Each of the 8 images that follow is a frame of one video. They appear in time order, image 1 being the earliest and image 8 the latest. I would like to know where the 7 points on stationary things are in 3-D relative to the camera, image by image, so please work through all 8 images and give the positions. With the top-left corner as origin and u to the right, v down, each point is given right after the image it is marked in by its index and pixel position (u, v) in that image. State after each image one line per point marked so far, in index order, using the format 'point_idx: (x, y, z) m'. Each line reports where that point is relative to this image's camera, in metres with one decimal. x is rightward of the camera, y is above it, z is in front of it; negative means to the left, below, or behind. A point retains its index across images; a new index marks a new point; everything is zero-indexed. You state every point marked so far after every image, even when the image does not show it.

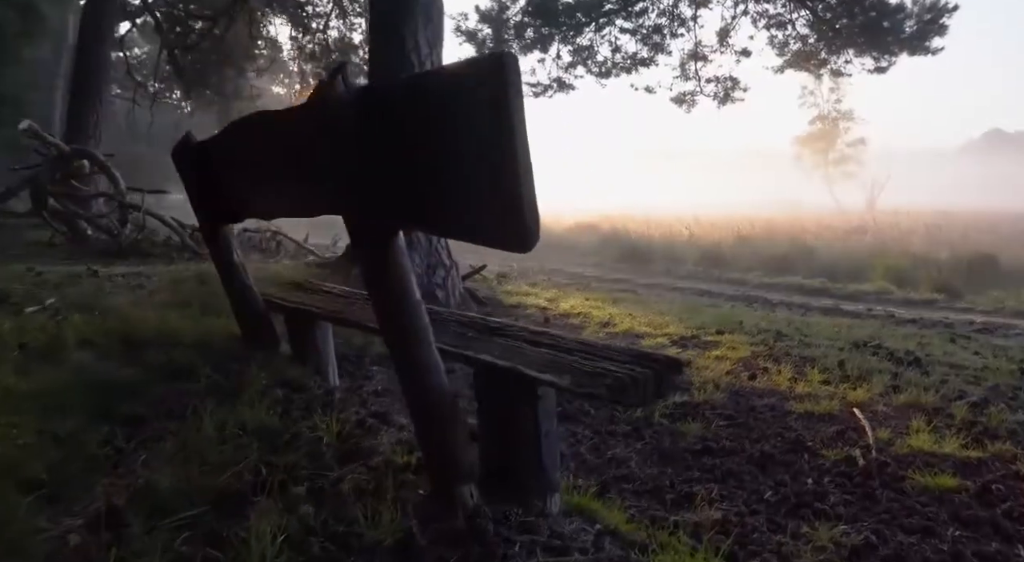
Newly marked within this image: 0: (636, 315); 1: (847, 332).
0: (+1.3, -0.4, +7.5) m
1: (+3.2, -0.5, +6.9) m
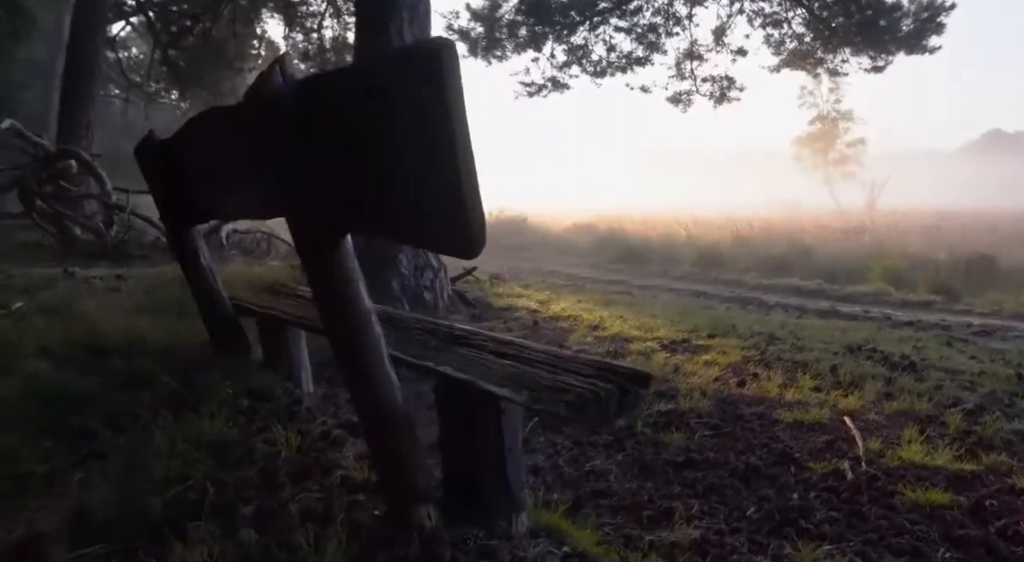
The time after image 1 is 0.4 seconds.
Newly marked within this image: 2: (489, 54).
0: (+1.2, -0.4, +7.3) m
1: (+3.1, -0.5, +6.8) m
2: (-0.2, +3.7, +11.8) m
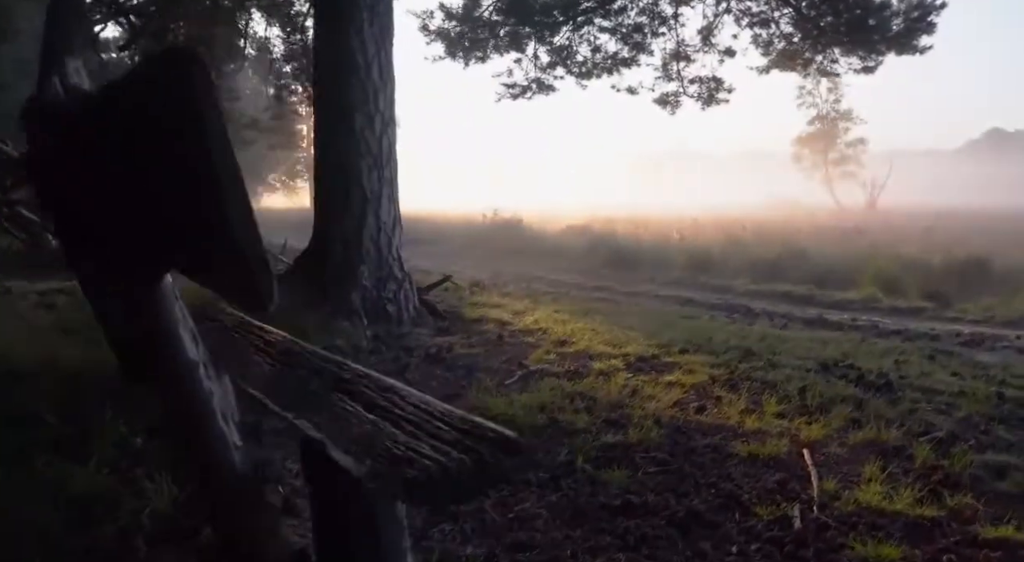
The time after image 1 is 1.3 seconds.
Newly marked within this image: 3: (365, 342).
0: (+0.8, -0.5, +7.0) m
1: (+2.8, -0.6, +6.5) m
2: (-0.5, +3.6, +11.5) m
3: (-1.2, -0.5, +5.8) m
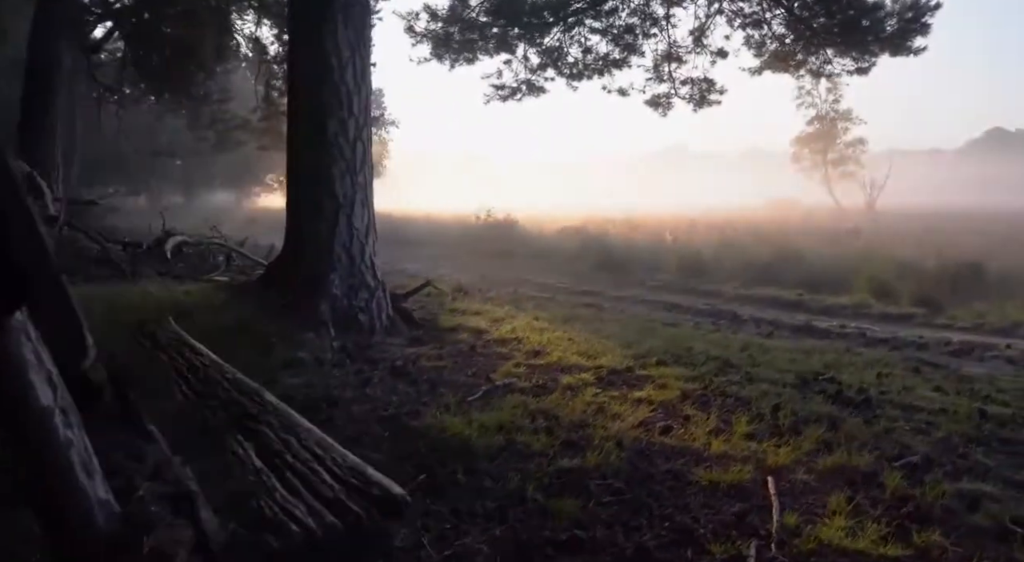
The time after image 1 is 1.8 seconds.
0: (+0.6, -0.6, +6.9) m
1: (+2.6, -0.7, +6.3) m
2: (-0.7, +3.5, +11.3) m
3: (-1.4, -0.6, +5.6) m
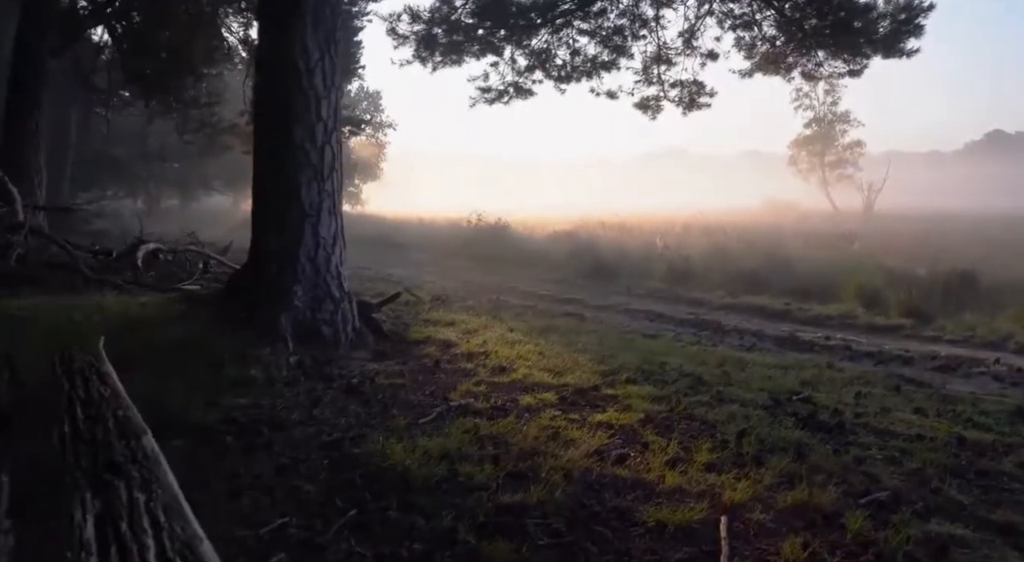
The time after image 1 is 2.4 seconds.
0: (+0.3, -0.7, +6.6) m
1: (+2.3, -0.8, +6.1) m
2: (-1.0, +3.4, +11.1) m
3: (-1.7, -0.7, +5.4) m
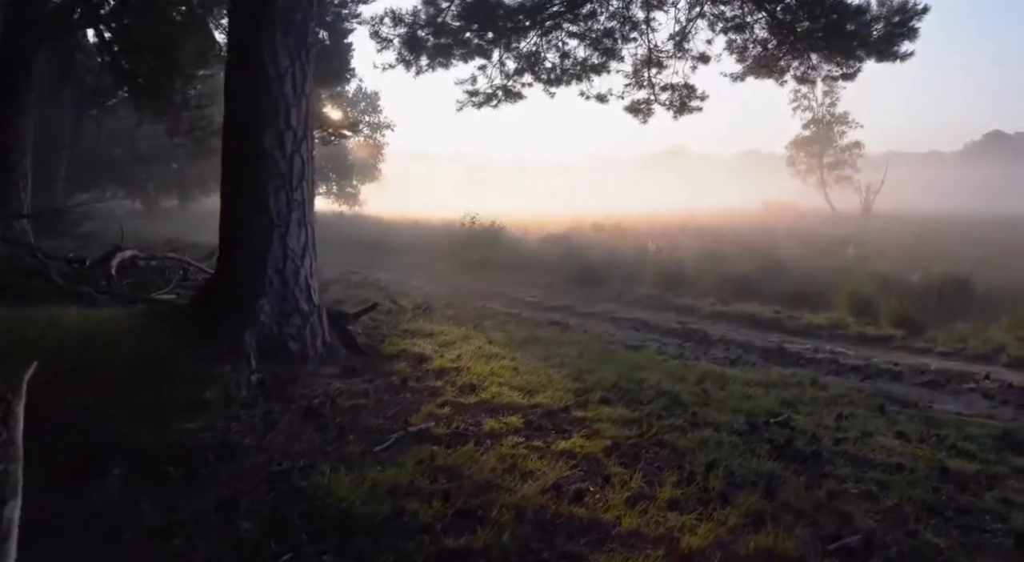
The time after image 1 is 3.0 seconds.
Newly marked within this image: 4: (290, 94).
0: (+0.1, -0.8, +6.4) m
1: (+2.1, -0.9, +5.8) m
2: (-1.2, +3.3, +10.8) m
3: (-1.9, -0.8, +5.2) m
4: (-2.0, +1.7, +6.6) m
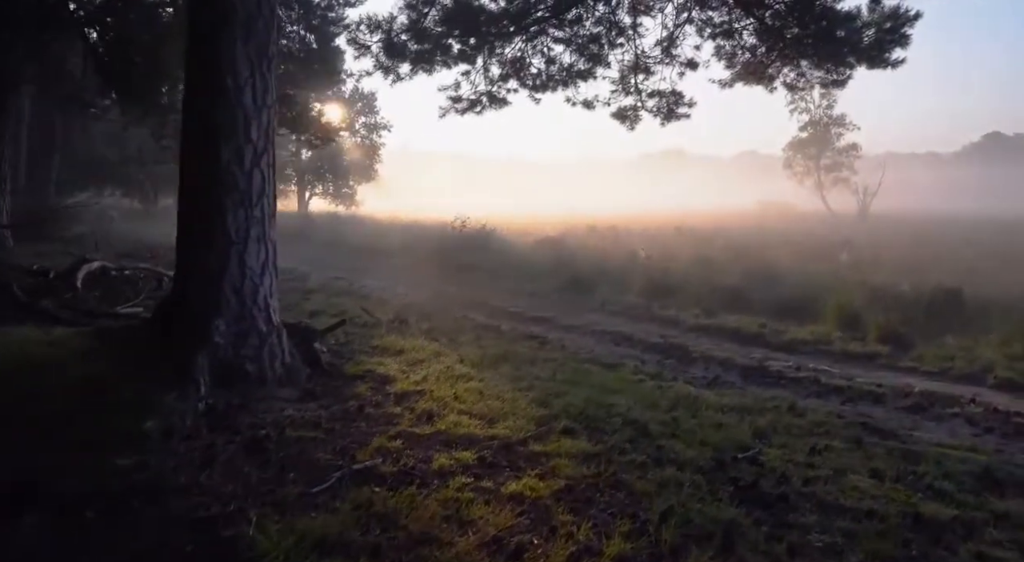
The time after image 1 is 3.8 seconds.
0: (-0.2, -1.0, +6.2) m
1: (+1.8, -1.1, +5.6) m
2: (-1.5, +3.1, +10.6) m
3: (-2.2, -1.0, +4.9) m
4: (-2.3, +1.6, +6.4) m
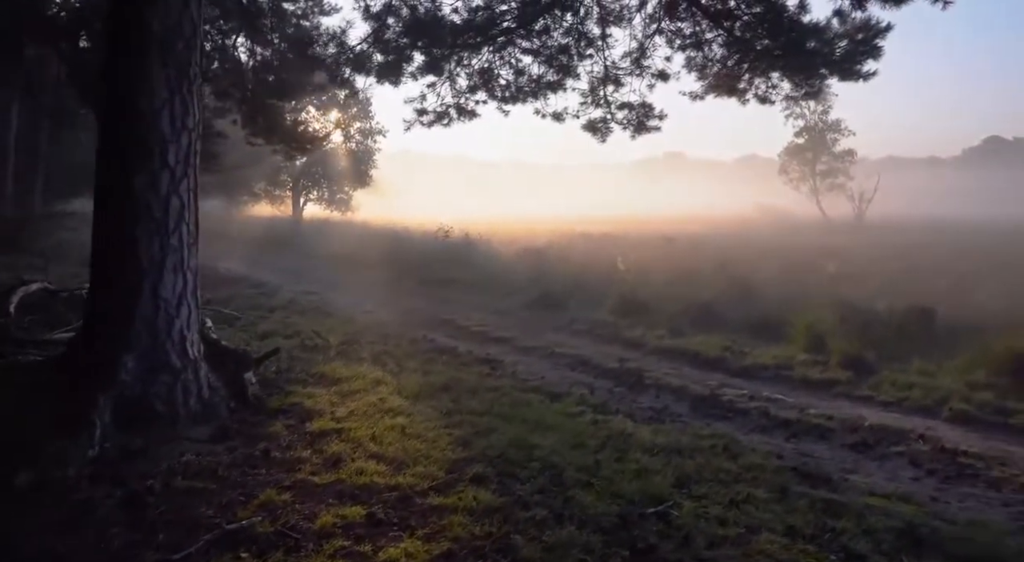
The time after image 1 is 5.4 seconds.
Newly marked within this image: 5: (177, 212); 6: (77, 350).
0: (-0.8, -1.2, +5.9) m
1: (+1.1, -1.3, +5.3) m
2: (-2.1, +2.8, +10.3) m
3: (-2.8, -1.2, +4.6) m
4: (-3.0, +1.3, +6.1) m
5: (-2.9, +0.6, +6.2) m
6: (-3.5, -0.6, +5.9) m
